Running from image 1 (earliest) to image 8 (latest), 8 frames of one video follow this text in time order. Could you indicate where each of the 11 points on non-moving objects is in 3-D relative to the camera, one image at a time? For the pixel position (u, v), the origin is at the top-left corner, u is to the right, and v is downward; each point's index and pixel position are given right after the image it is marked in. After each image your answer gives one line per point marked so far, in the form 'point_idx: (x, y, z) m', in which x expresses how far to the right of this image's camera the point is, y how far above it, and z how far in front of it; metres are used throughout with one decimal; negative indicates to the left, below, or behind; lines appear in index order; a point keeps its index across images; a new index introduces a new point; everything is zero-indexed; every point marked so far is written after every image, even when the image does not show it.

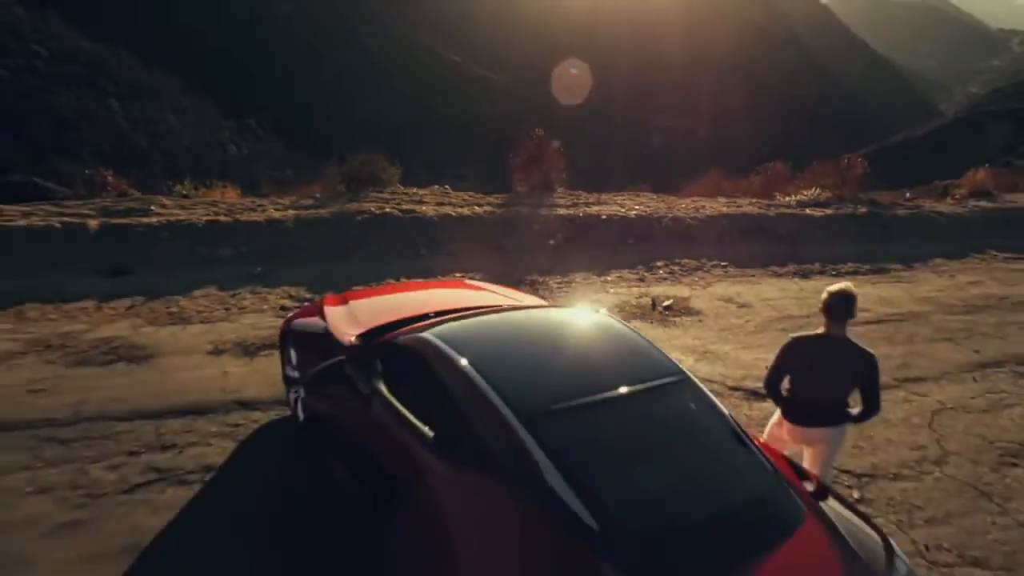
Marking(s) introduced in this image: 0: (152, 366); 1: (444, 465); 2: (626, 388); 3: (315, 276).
0: (-1.3, -0.3, +3.8) m
1: (-0.2, -0.3, +2.1) m
2: (+0.2, -0.2, +2.2) m
3: (-1.0, +0.1, +5.3) m
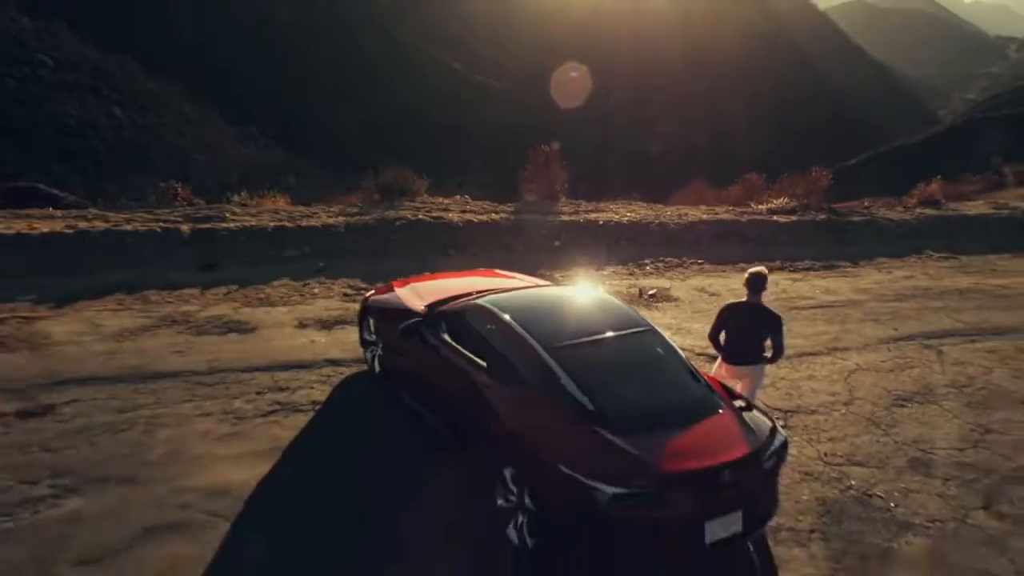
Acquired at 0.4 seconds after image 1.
0: (-1.2, -0.2, +5.0) m
1: (-0.1, -0.3, +3.3) m
2: (+0.3, -0.1, +3.3) m
3: (-0.9, +0.1, +6.5) m
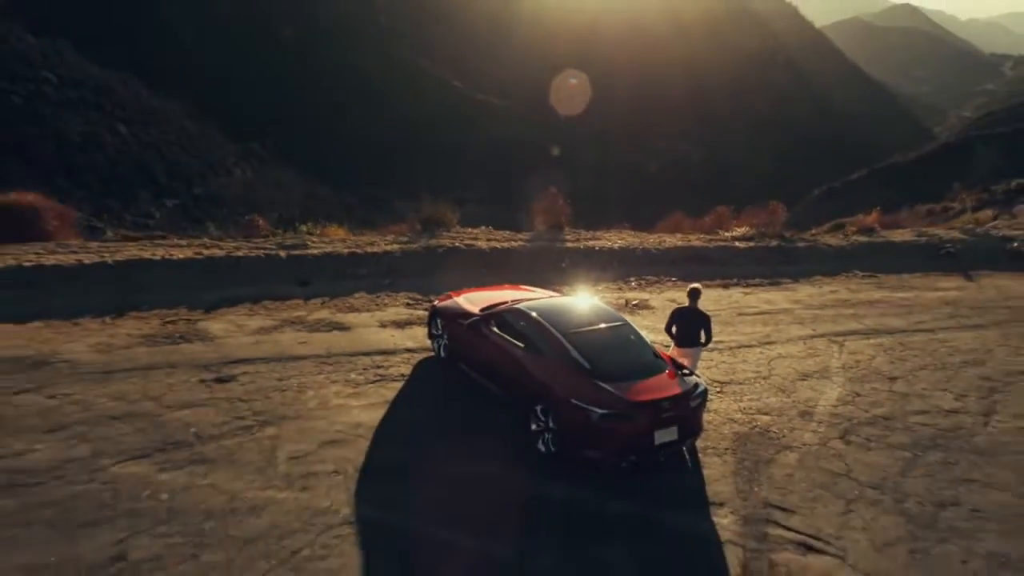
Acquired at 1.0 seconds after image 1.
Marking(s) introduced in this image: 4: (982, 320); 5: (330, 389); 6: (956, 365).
0: (-1.1, -0.3, +7.0) m
1: (+0.1, -0.3, +5.3) m
2: (+0.5, -0.2, +5.3) m
3: (-0.8, 0.0, +8.5) m
4: (+3.7, -0.2, +8.2) m
5: (-1.0, -0.6, +5.9) m
6: (+3.0, -0.5, +6.9) m
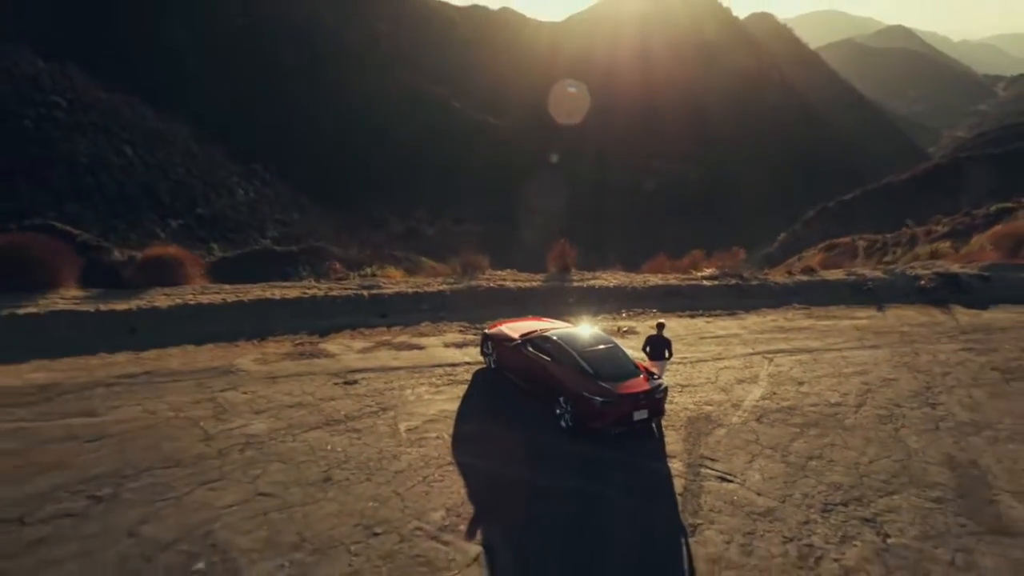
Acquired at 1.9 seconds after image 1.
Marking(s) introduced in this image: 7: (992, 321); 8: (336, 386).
0: (-0.8, -0.6, +9.9) m
1: (+0.3, -0.6, +8.2) m
2: (+0.7, -0.5, +8.3) m
3: (-0.5, -0.3, +11.5) m
4: (+4.0, -0.6, +11.1) m
5: (-0.8, -0.9, +8.8) m
6: (+3.3, -0.8, +9.9) m
7: (+5.7, -0.4, +12.3) m
8: (-1.5, -0.8, +8.8) m
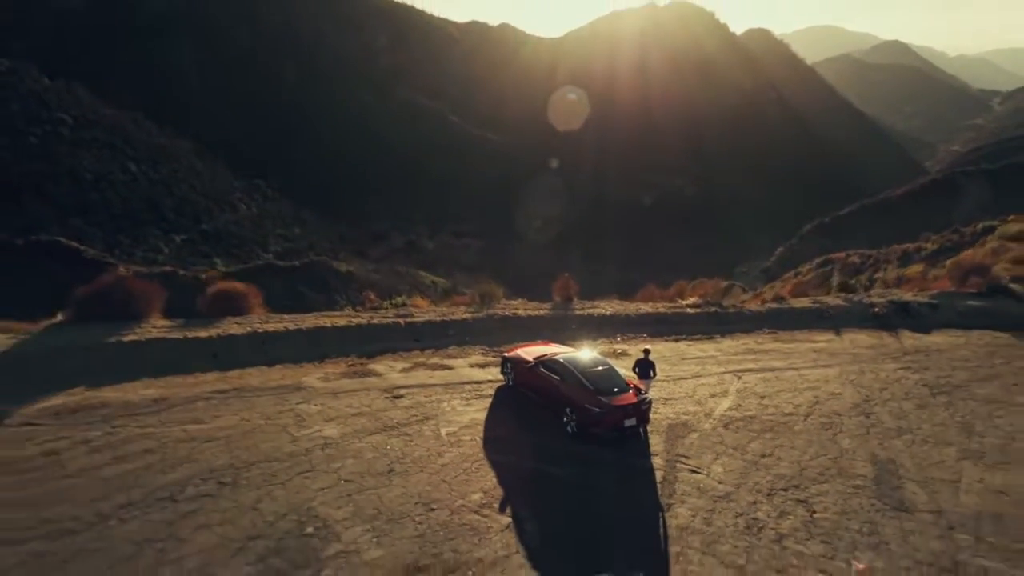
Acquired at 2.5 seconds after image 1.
0: (-0.7, -1.0, +12.1) m
1: (+0.5, -0.9, +10.4) m
2: (+0.9, -0.8, +10.5) m
3: (-0.4, -0.7, +13.6) m
4: (+4.2, -1.0, +13.3) m
5: (-0.6, -1.2, +11.0) m
6: (+3.4, -1.2, +12.1) m
7: (+5.8, -0.8, +14.4) m
8: (-1.3, -1.2, +10.9) m
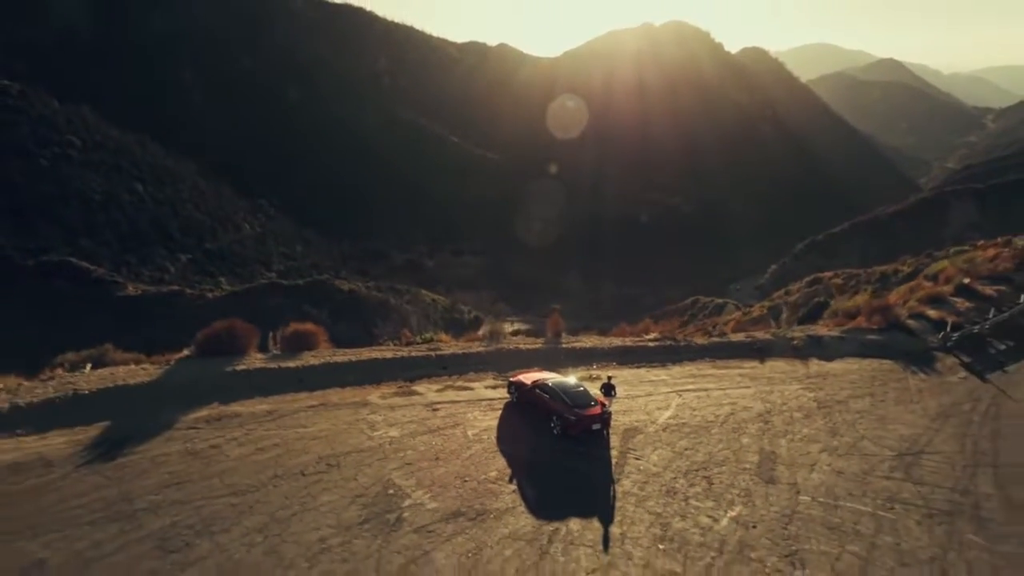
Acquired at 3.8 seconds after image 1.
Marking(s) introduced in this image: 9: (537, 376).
0: (-0.6, -1.7, +16.7) m
1: (+0.5, -1.6, +15.0) m
2: (+0.9, -1.5, +15.1) m
3: (-0.3, -1.4, +18.3) m
4: (+4.2, -1.7, +17.9) m
5: (-0.6, -1.9, +15.6) m
6: (+3.5, -1.9, +16.7) m
7: (+5.9, -1.5, +19.1) m
8: (-1.3, -1.9, +15.6) m
9: (+0.4, -1.4, +15.9) m
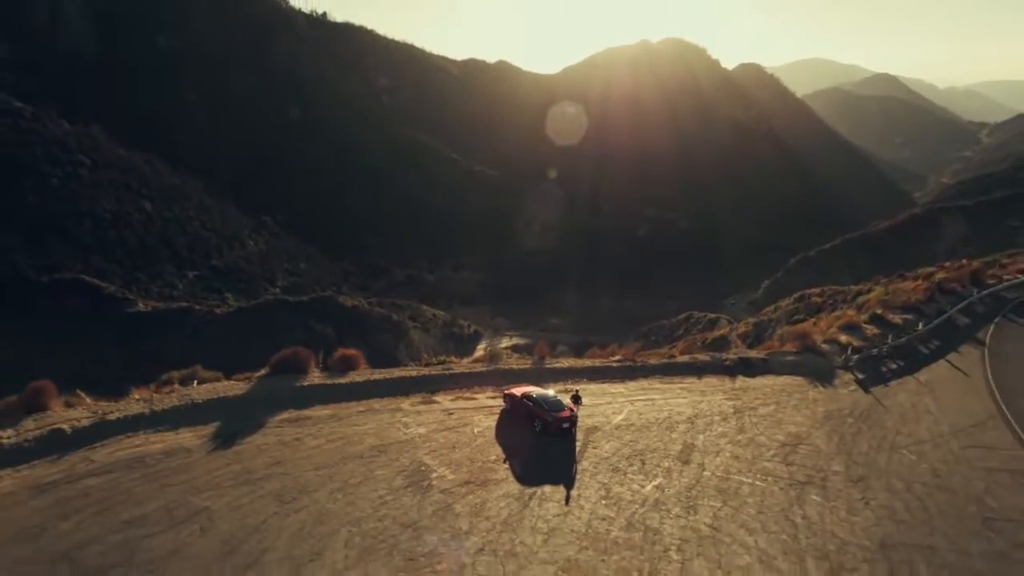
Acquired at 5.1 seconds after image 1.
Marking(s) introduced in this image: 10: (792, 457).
0: (-0.7, -2.5, +22.5) m
1: (+0.4, -2.4, +20.8) m
2: (+0.8, -2.3, +20.9) m
3: (-0.4, -2.2, +24.0) m
4: (+4.1, -2.5, +23.7) m
5: (-0.7, -2.7, +21.4) m
6: (+3.4, -2.7, +22.5) m
7: (+5.8, -2.3, +24.9) m
8: (-1.4, -2.7, +21.3) m
9: (+0.3, -2.2, +21.7) m
10: (+5.4, -3.2, +19.5) m
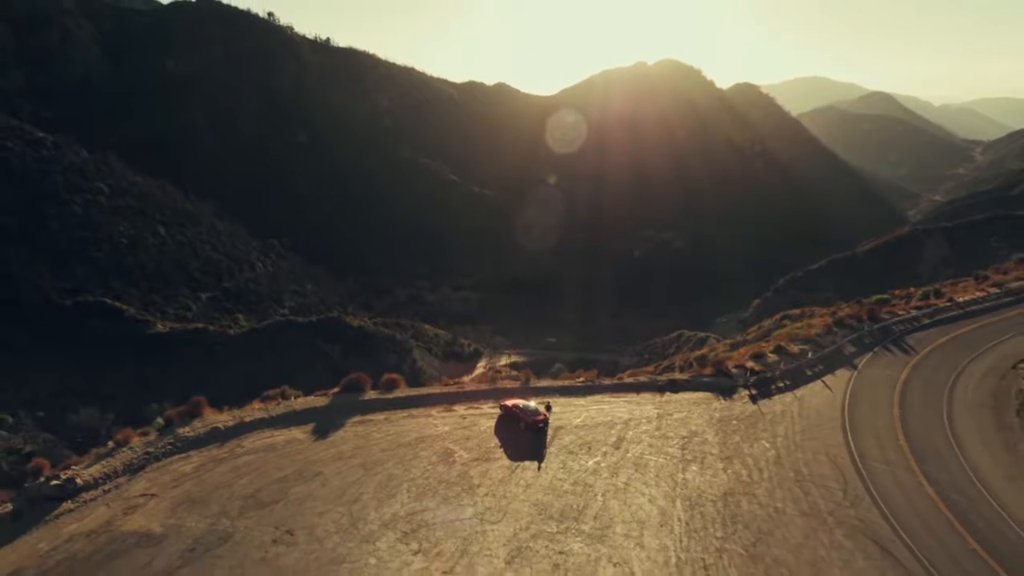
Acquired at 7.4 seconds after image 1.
0: (-0.9, -4.0, +33.0) m
1: (+0.2, -3.8, +31.3) m
2: (+0.6, -3.7, +31.4) m
3: (-0.6, -3.7, +34.6) m
4: (+3.9, -4.0, +34.2) m
5: (-0.9, -4.1, +31.9) m
6: (+3.2, -4.1, +33.0) m
7: (+5.6, -3.8, +35.4) m
8: (-1.6, -4.1, +31.8) m
9: (+0.1, -3.6, +32.2) m
10: (+5.2, -4.6, +30.0) m
